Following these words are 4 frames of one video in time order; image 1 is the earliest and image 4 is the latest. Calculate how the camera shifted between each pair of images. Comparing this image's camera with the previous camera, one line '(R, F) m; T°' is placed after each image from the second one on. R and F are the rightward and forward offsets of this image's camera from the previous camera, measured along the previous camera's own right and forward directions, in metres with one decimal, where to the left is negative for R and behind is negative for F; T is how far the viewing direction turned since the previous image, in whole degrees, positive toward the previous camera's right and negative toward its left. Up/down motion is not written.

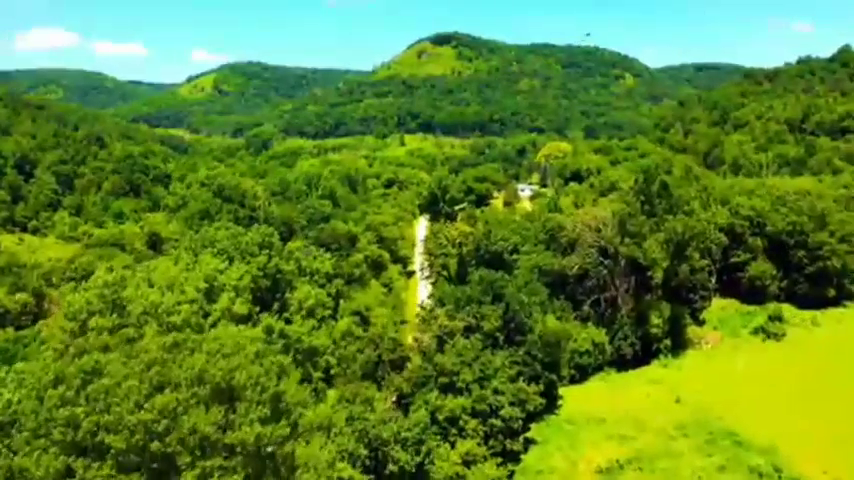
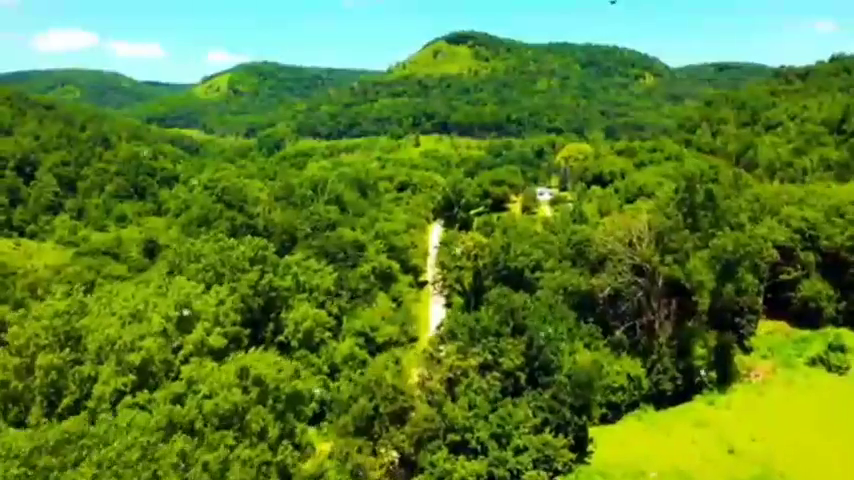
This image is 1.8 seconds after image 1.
(+0.3, +8.6) m; -1°
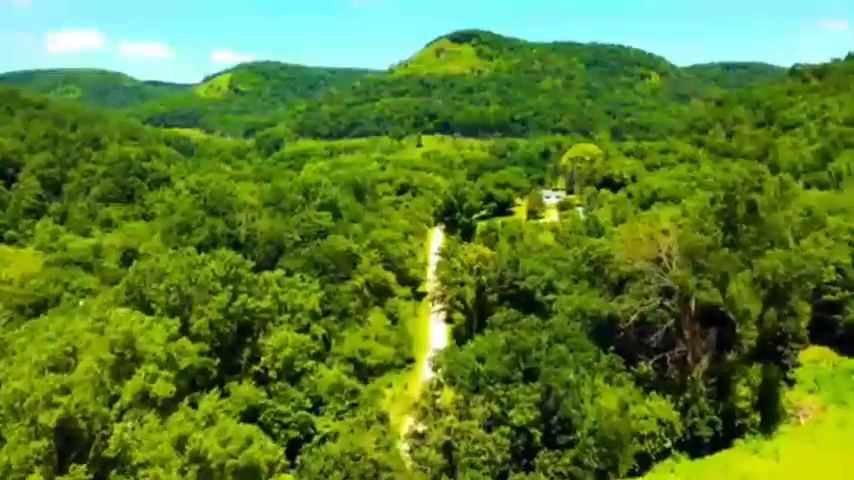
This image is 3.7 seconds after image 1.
(+0.4, +9.0) m; 0°
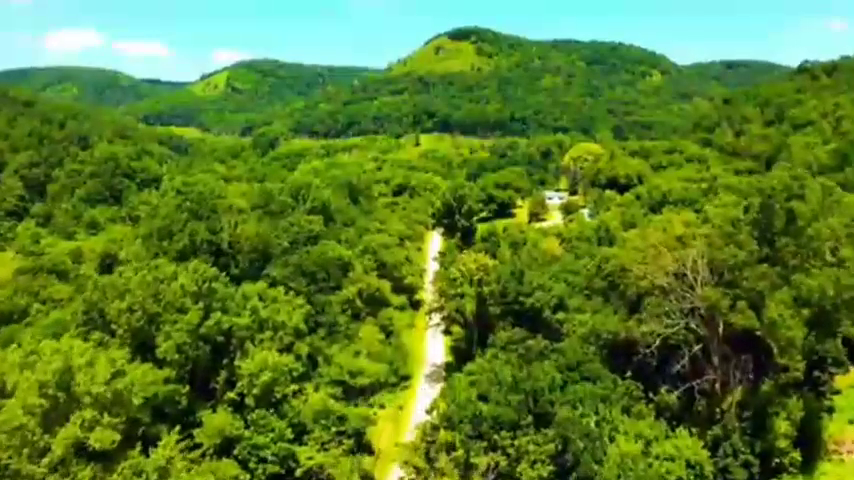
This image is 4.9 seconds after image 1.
(+0.2, +6.5) m; 0°
